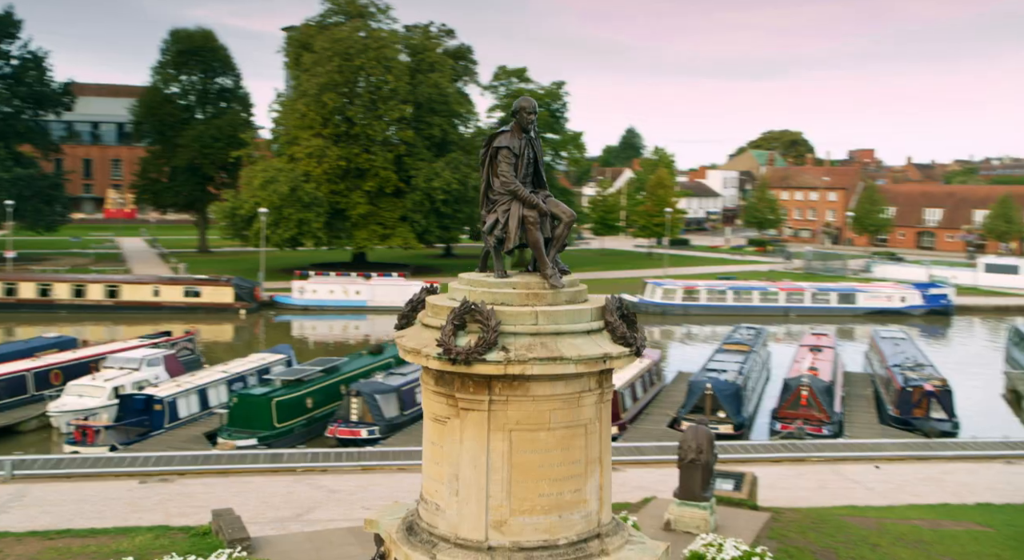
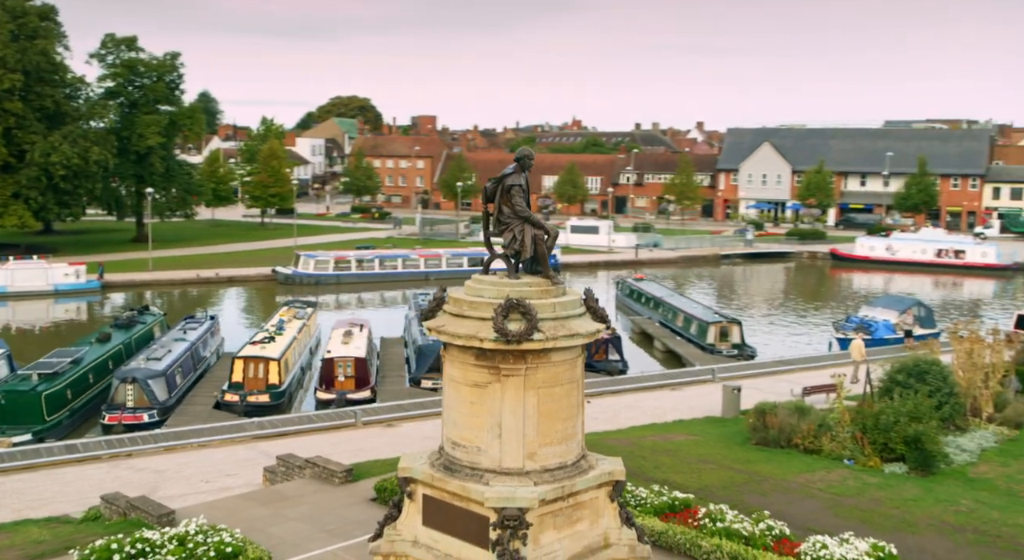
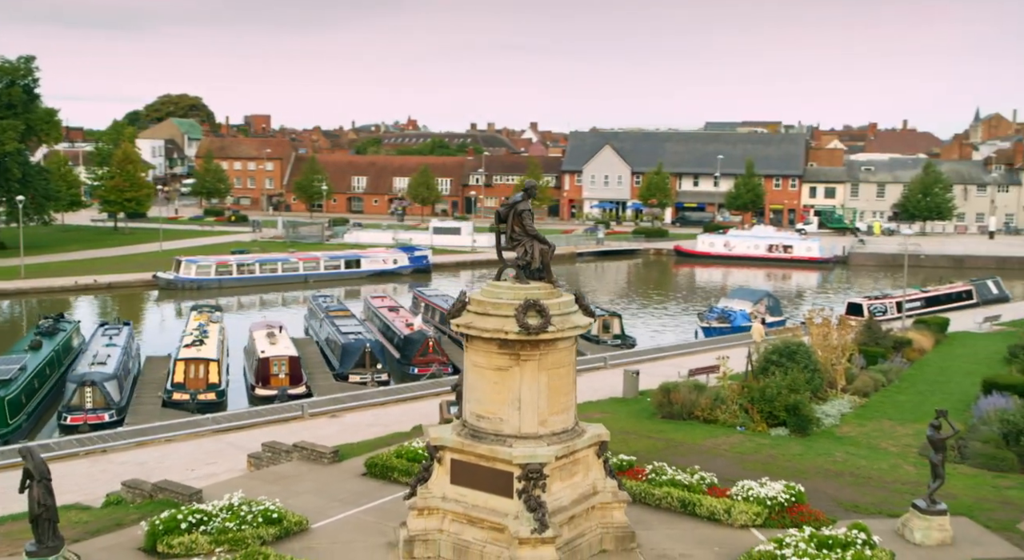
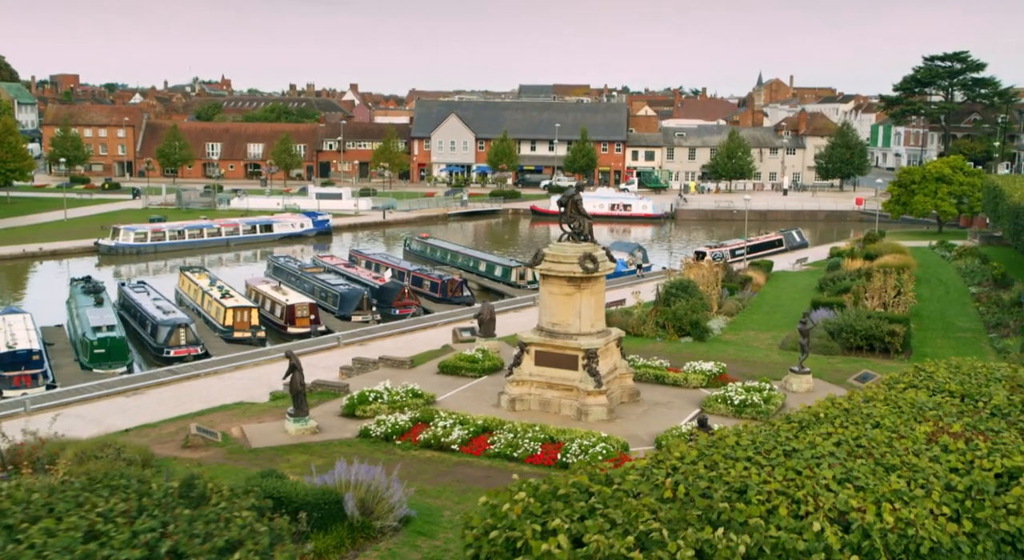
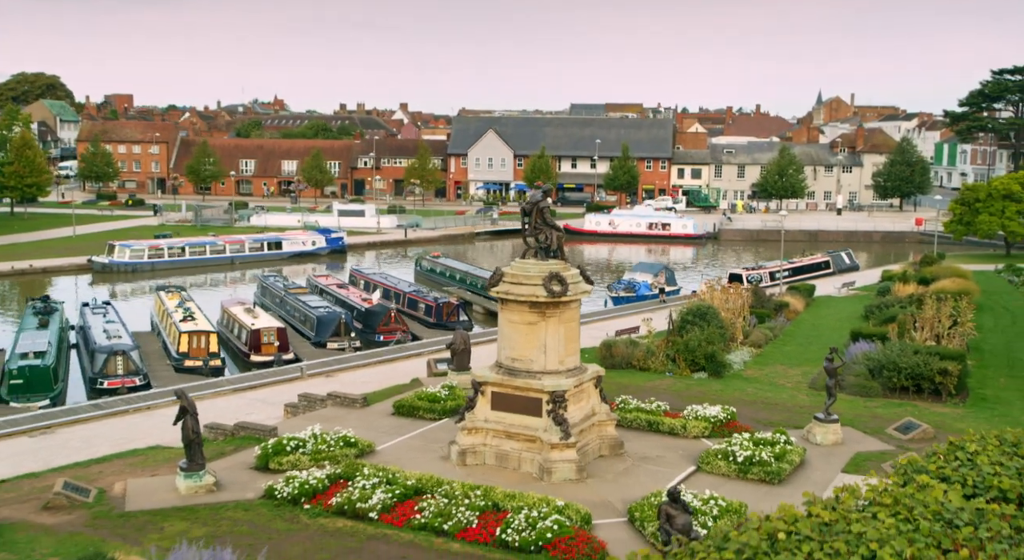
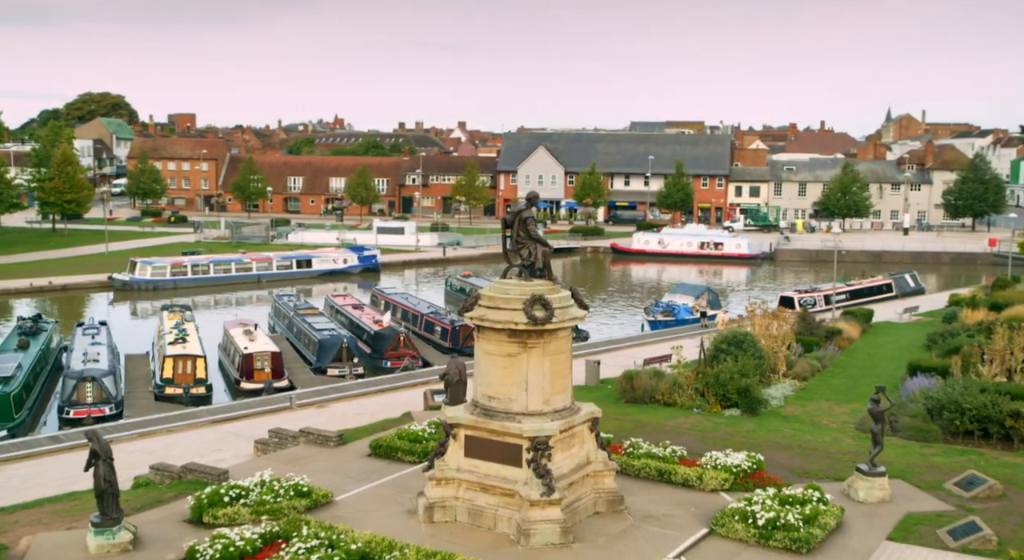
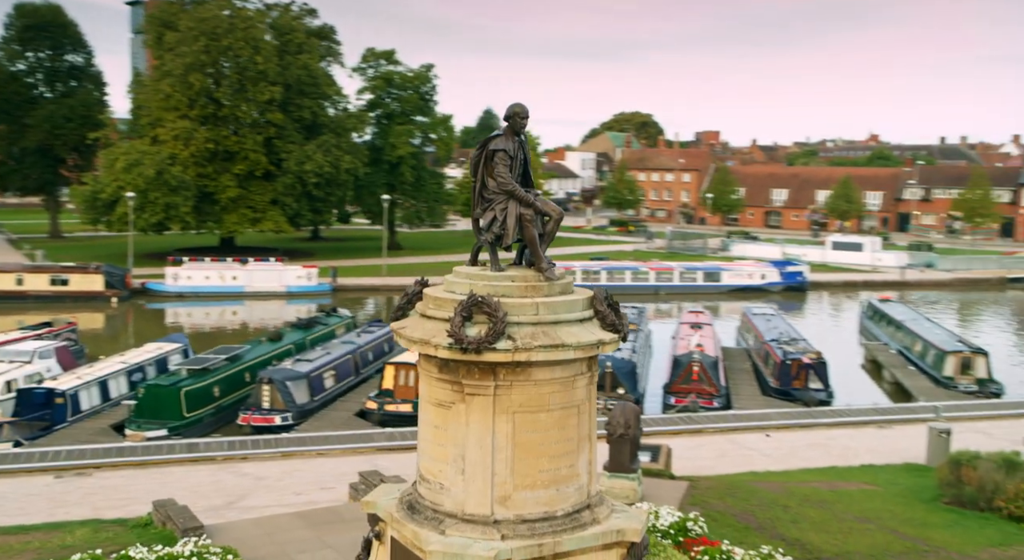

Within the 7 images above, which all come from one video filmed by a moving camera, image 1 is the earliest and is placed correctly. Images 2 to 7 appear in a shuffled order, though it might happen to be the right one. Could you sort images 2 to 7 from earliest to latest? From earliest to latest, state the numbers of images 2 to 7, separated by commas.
7, 2, 3, 6, 5, 4
